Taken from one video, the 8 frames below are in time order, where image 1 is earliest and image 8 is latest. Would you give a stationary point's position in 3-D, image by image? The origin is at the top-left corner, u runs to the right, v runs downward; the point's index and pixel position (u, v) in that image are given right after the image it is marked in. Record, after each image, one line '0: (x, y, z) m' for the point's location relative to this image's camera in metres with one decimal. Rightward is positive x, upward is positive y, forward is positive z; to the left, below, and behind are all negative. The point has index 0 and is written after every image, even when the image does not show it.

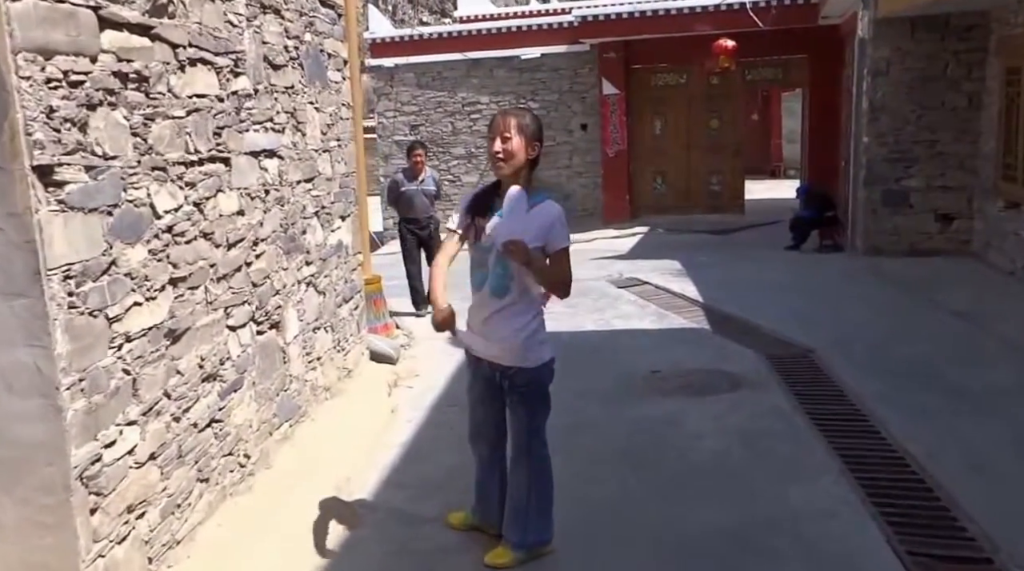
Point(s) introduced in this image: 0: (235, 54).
0: (-1.1, +0.9, +3.4) m
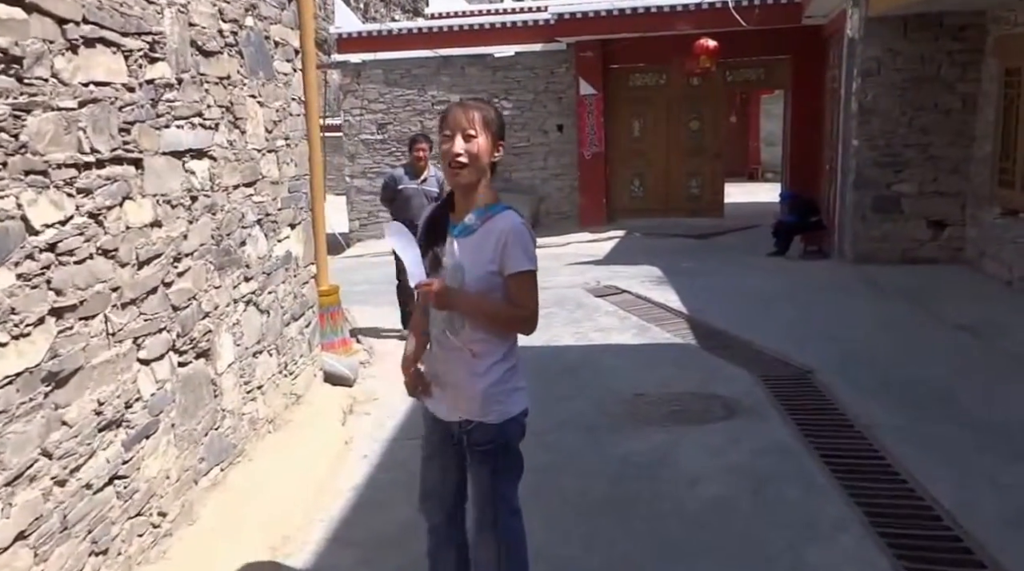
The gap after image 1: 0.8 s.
0: (-1.2, +0.8, +2.9) m
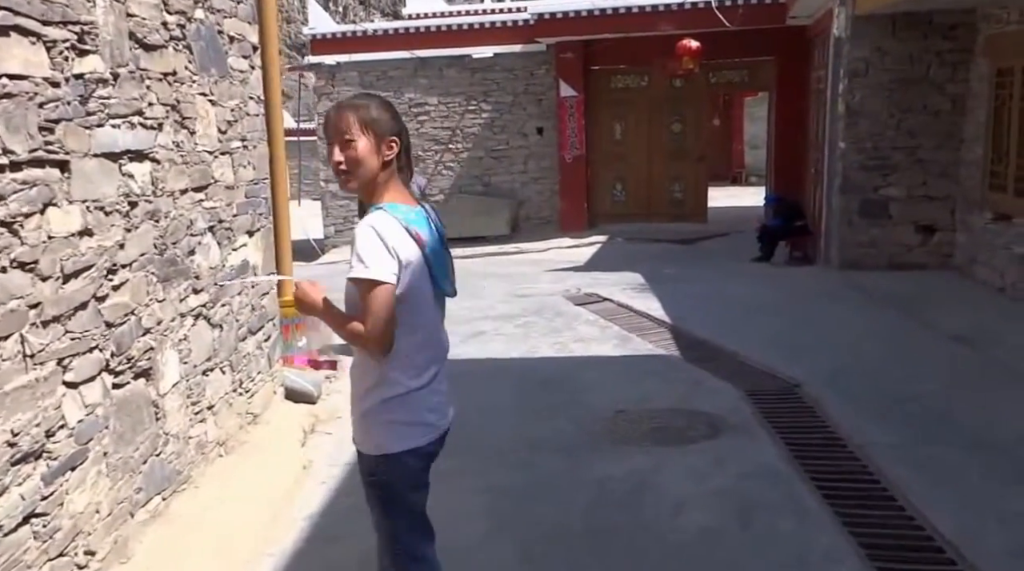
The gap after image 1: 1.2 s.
0: (-1.3, +0.8, +2.6) m
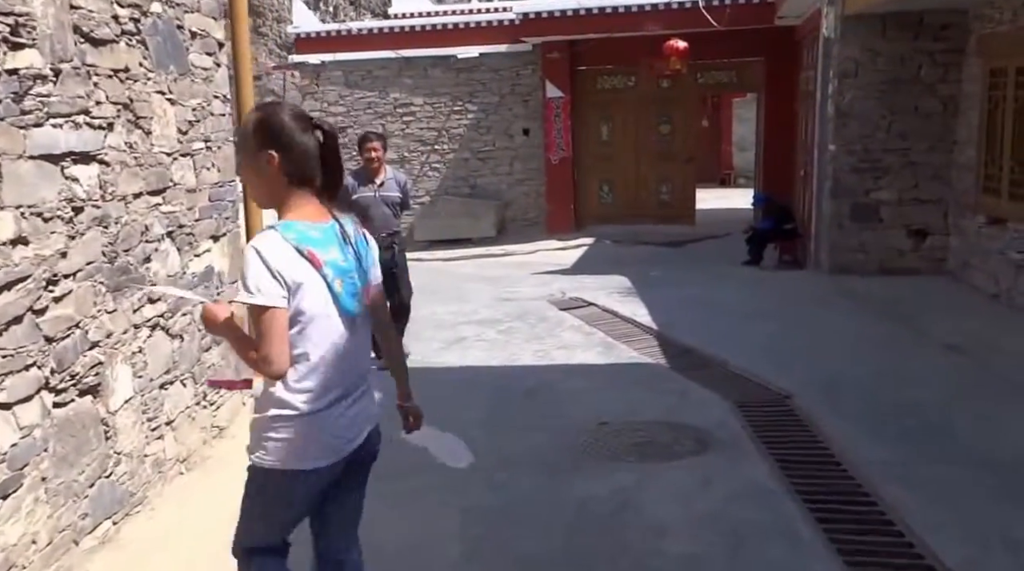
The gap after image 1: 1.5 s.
0: (-1.4, +0.7, +2.4) m
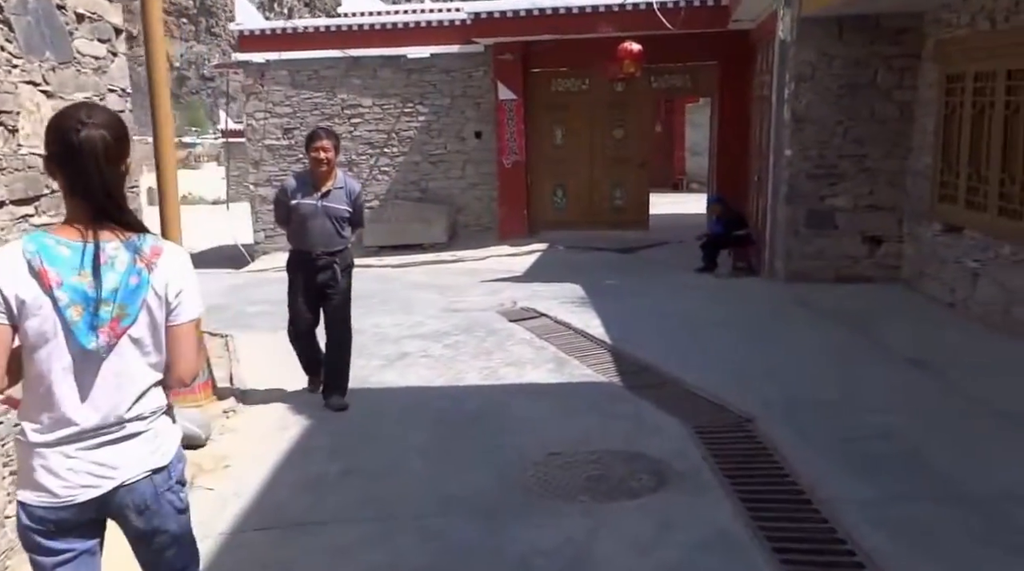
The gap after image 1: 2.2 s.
0: (-1.5, +0.7, +2.0) m
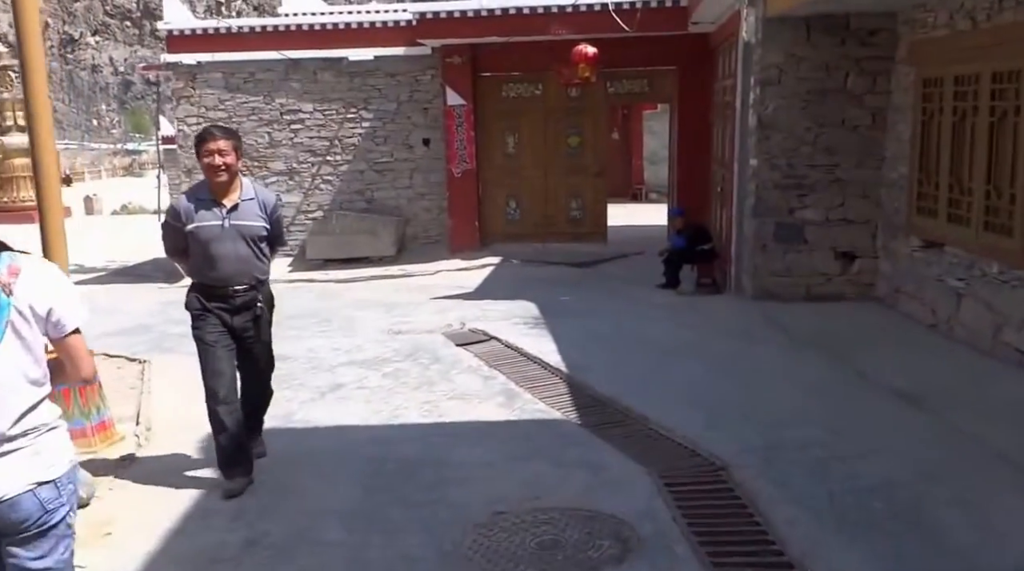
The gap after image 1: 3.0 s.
0: (-1.7, +0.5, +1.4) m
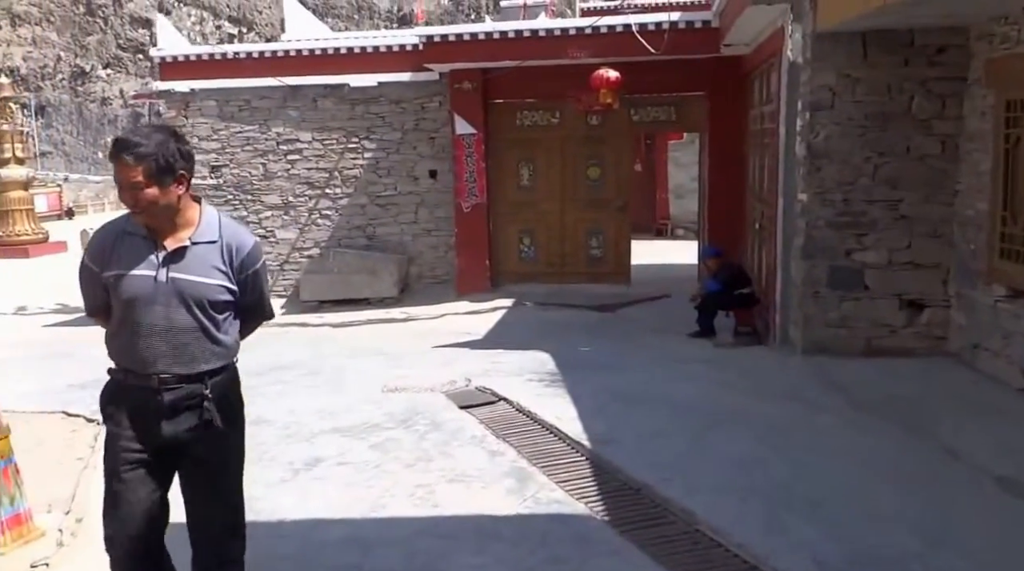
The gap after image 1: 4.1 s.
0: (-1.6, +0.4, +0.5) m
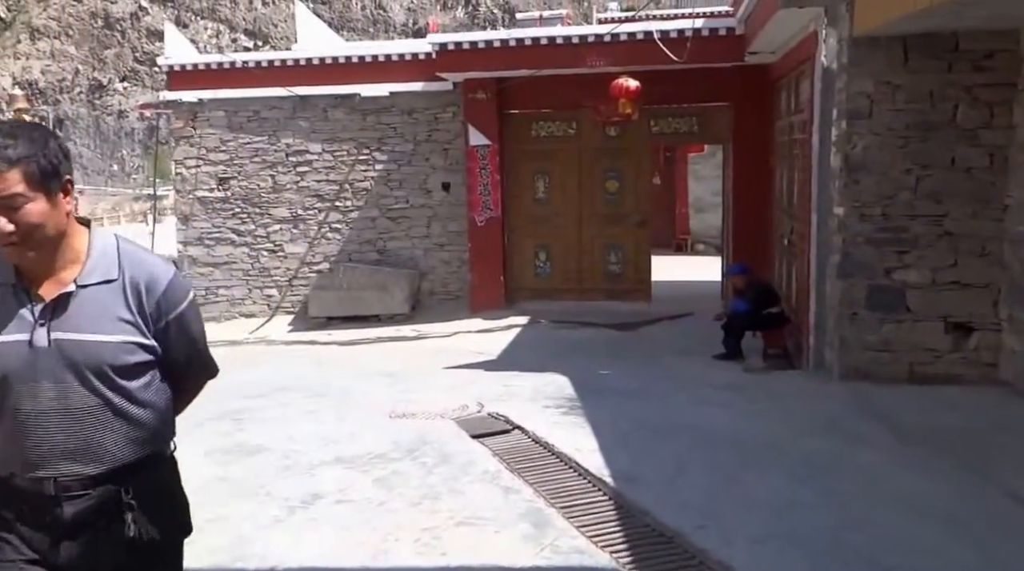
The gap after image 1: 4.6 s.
0: (-1.6, +0.4, +0.2) m
